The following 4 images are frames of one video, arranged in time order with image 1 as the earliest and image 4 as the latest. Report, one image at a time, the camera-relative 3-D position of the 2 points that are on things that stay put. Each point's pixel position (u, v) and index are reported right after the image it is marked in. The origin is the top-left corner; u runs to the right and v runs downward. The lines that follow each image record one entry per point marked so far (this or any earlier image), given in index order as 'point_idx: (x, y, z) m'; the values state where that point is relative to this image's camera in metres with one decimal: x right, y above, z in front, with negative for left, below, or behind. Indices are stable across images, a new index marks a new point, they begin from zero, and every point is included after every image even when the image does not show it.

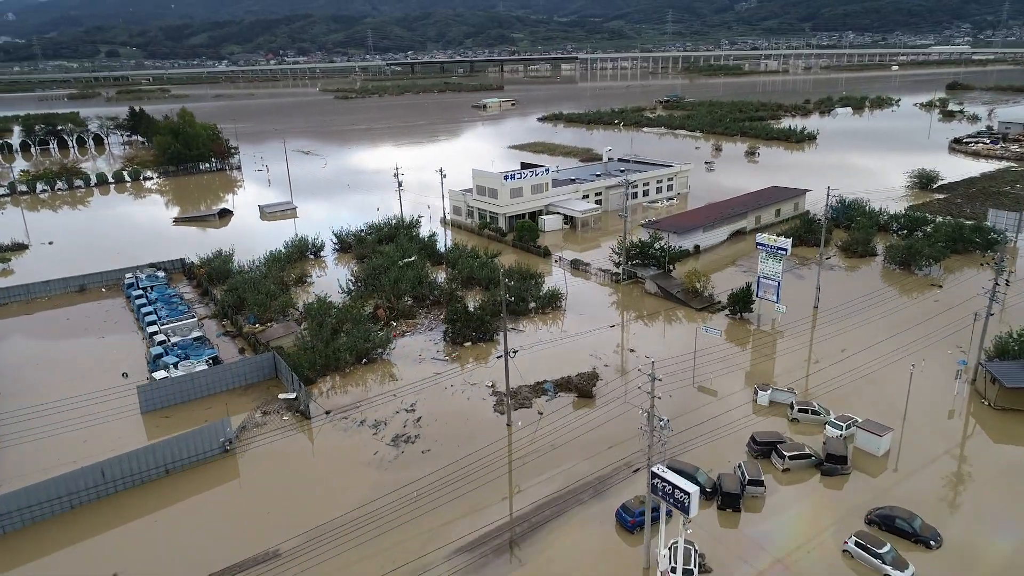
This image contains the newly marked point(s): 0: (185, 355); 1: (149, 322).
0: (-7.7, -1.6, +16.9) m
1: (-9.6, -0.9, +19.1) m
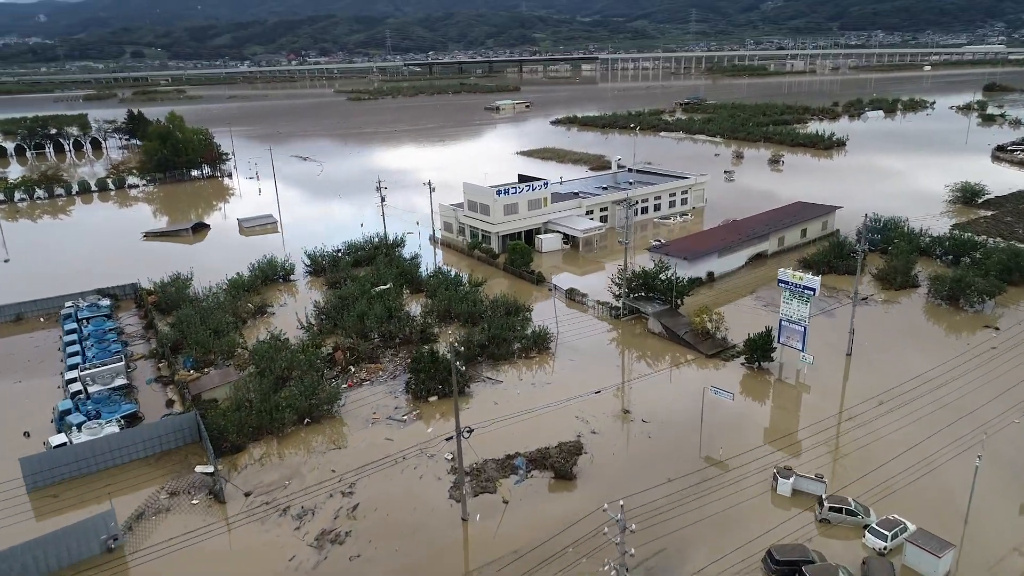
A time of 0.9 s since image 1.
0: (-8.3, -2.5, +14.4) m
1: (-10.1, -1.8, +16.6) m
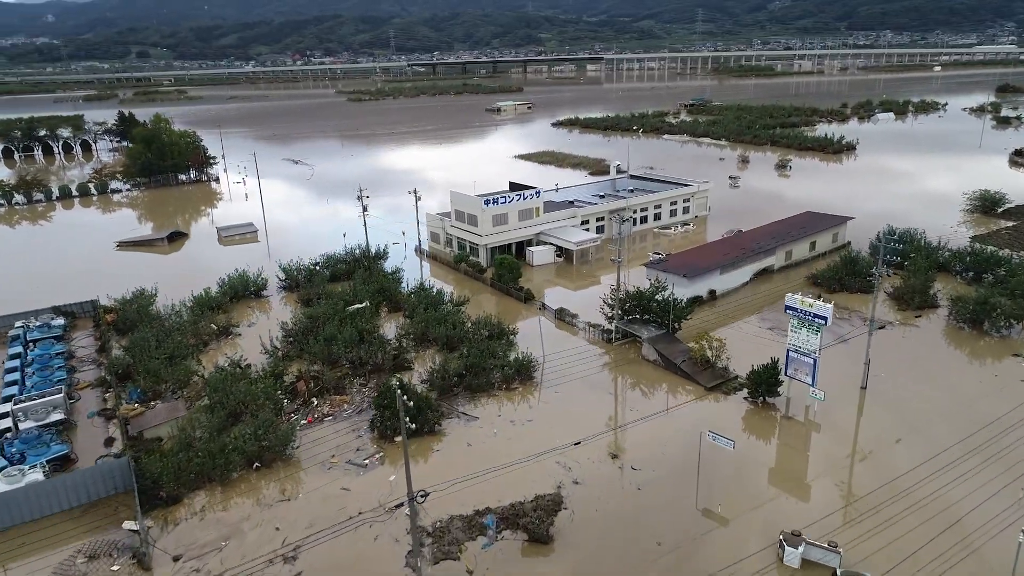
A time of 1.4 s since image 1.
0: (-8.7, -3.0, +12.9) m
1: (-10.6, -2.3, +15.1) m
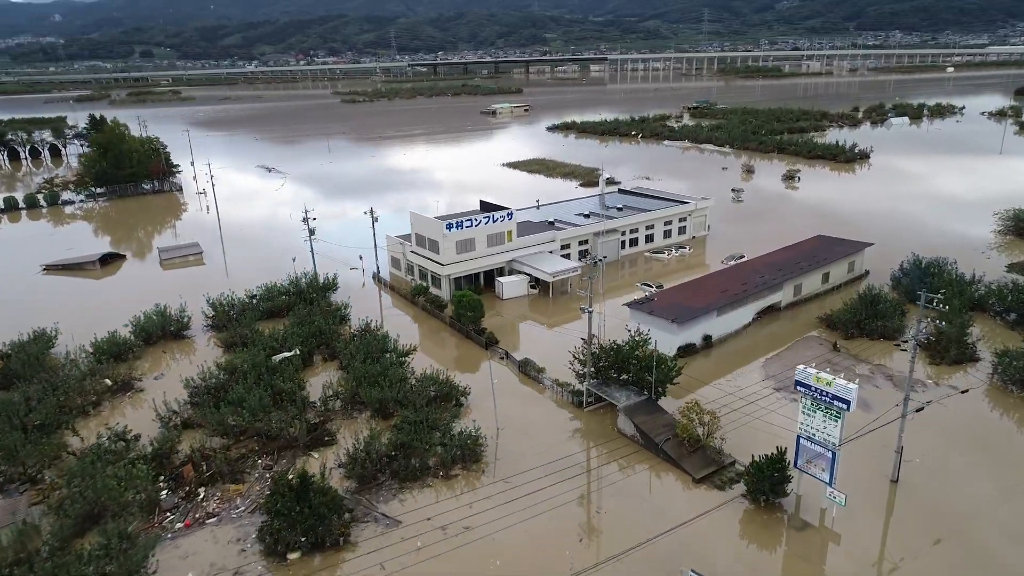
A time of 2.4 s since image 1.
0: (-9.8, -4.0, +9.8) m
1: (-11.6, -3.3, +12.1) m
